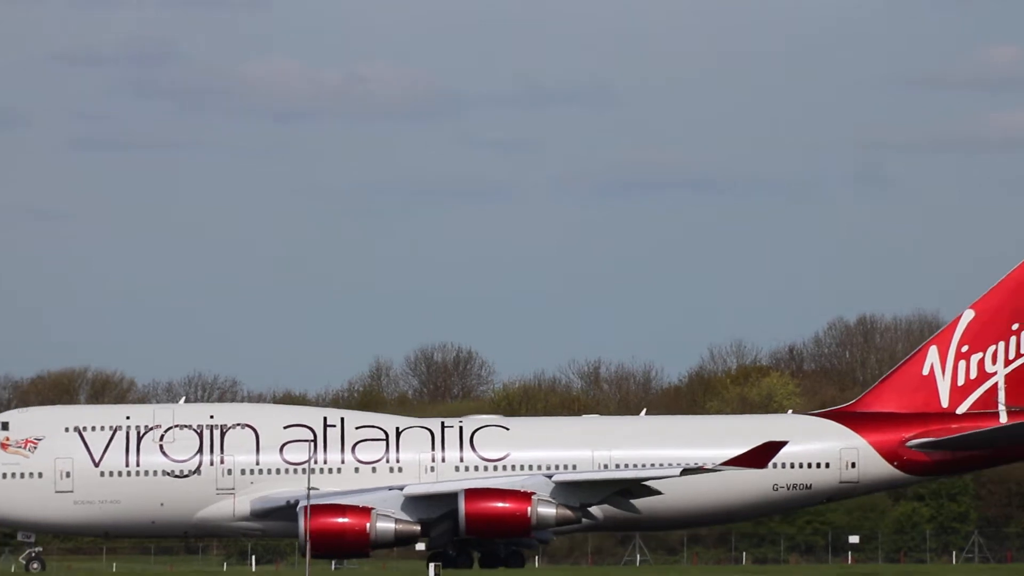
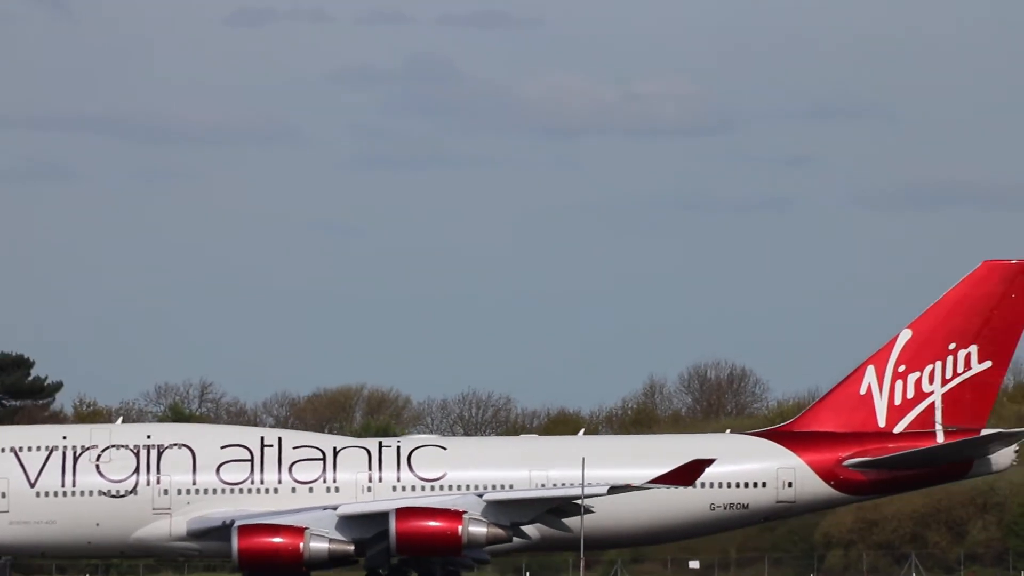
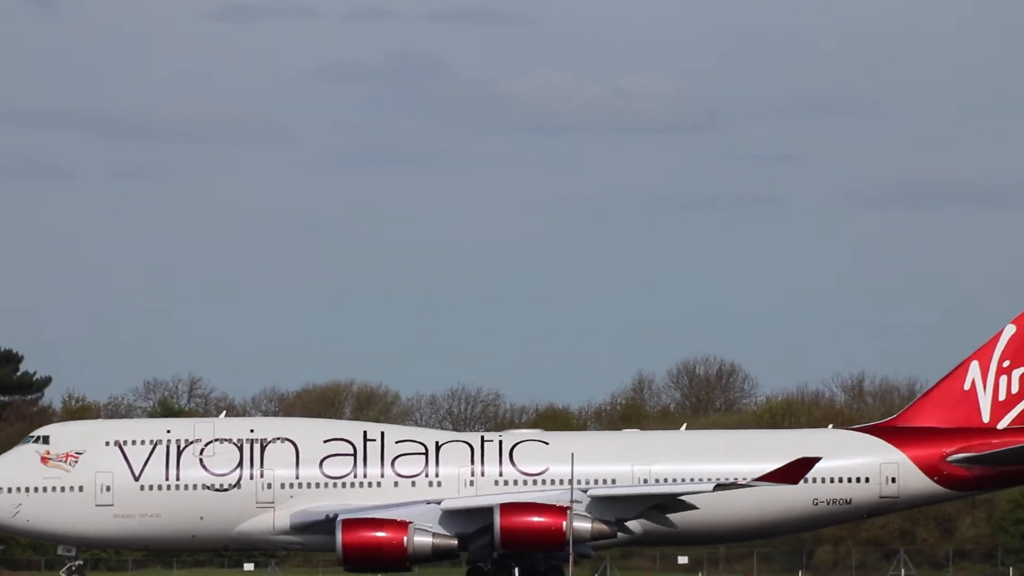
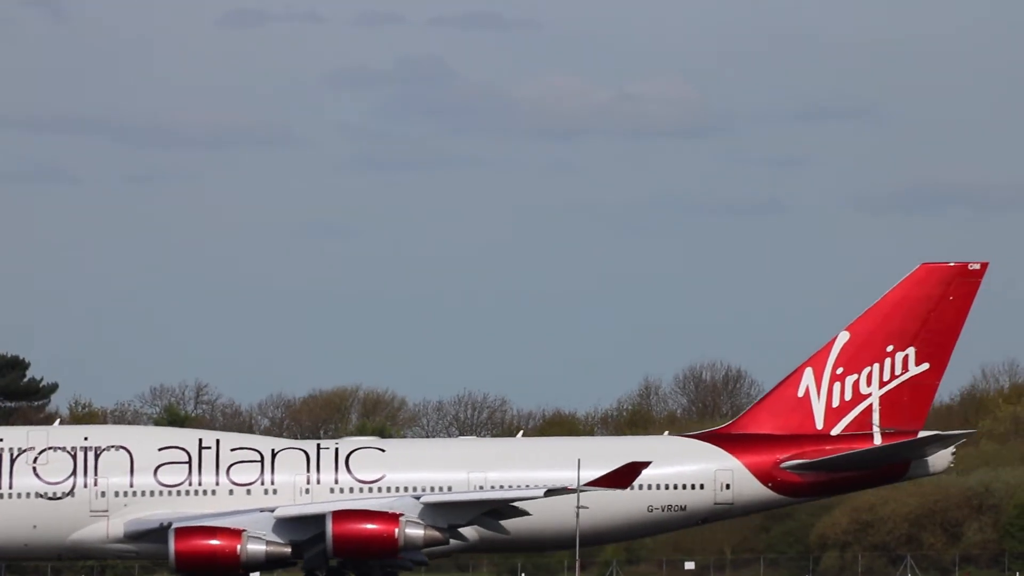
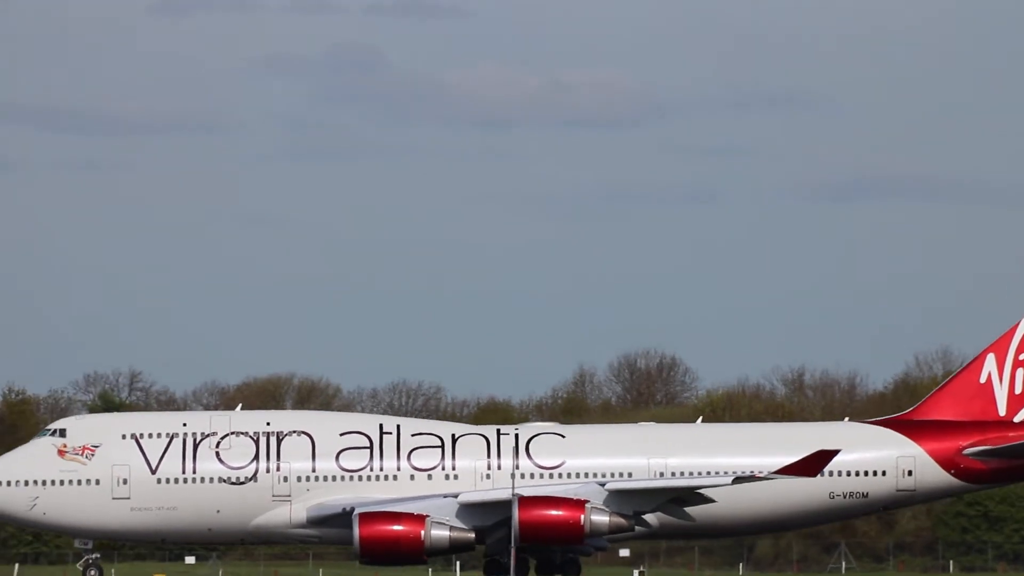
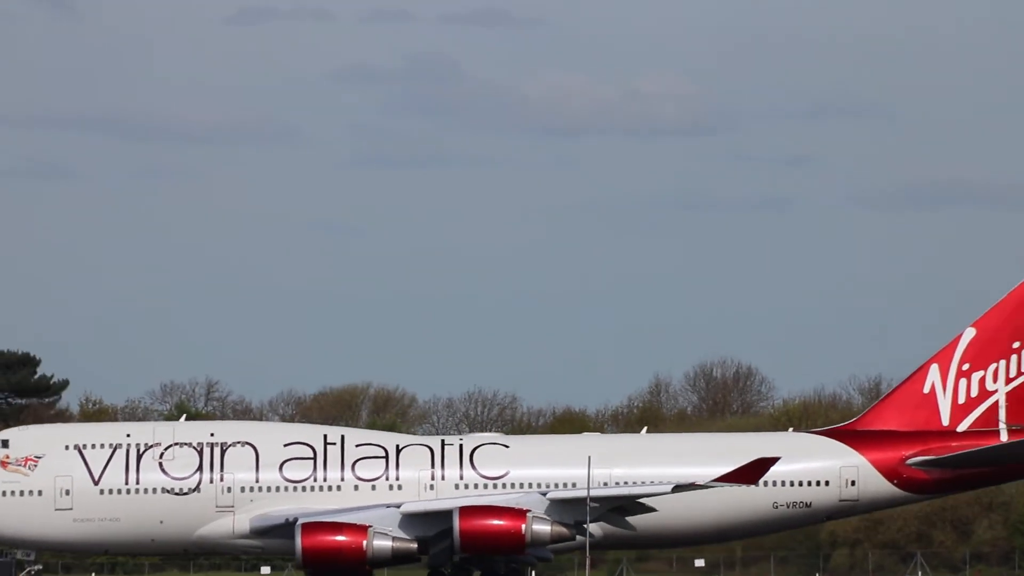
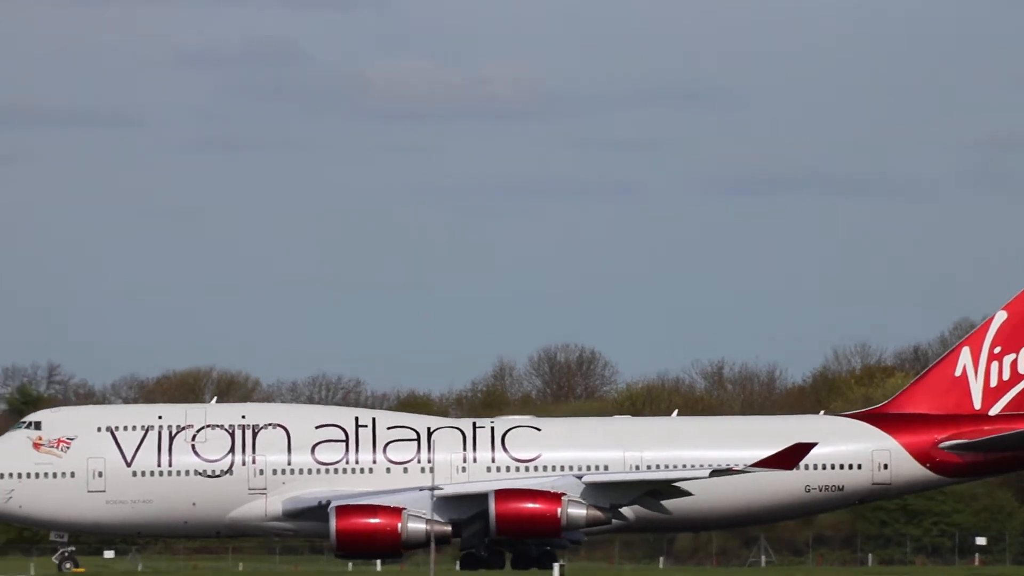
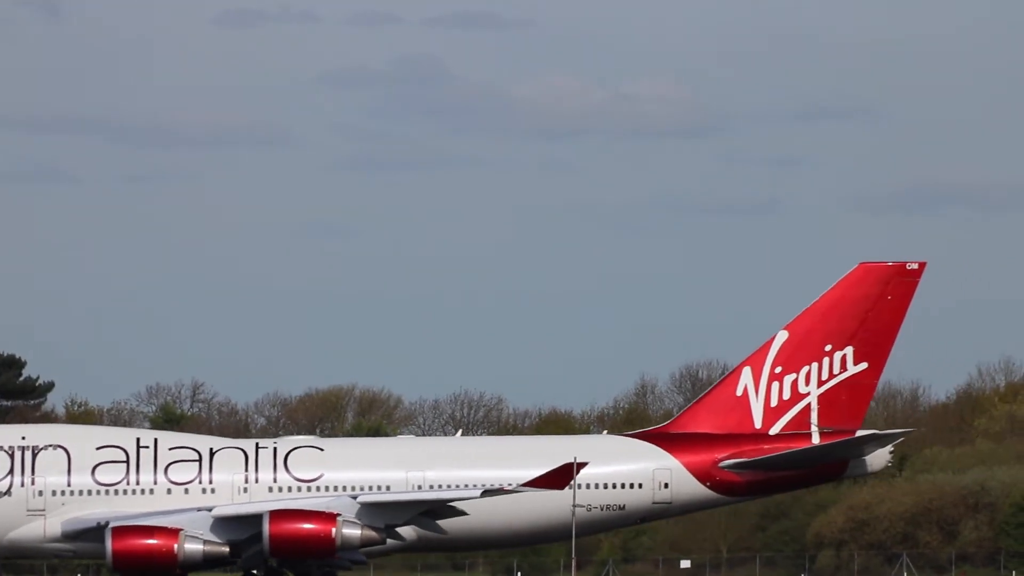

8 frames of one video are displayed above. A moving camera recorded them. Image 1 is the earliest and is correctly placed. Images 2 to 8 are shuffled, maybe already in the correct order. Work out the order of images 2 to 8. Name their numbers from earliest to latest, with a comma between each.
7, 5, 3, 6, 2, 4, 8
